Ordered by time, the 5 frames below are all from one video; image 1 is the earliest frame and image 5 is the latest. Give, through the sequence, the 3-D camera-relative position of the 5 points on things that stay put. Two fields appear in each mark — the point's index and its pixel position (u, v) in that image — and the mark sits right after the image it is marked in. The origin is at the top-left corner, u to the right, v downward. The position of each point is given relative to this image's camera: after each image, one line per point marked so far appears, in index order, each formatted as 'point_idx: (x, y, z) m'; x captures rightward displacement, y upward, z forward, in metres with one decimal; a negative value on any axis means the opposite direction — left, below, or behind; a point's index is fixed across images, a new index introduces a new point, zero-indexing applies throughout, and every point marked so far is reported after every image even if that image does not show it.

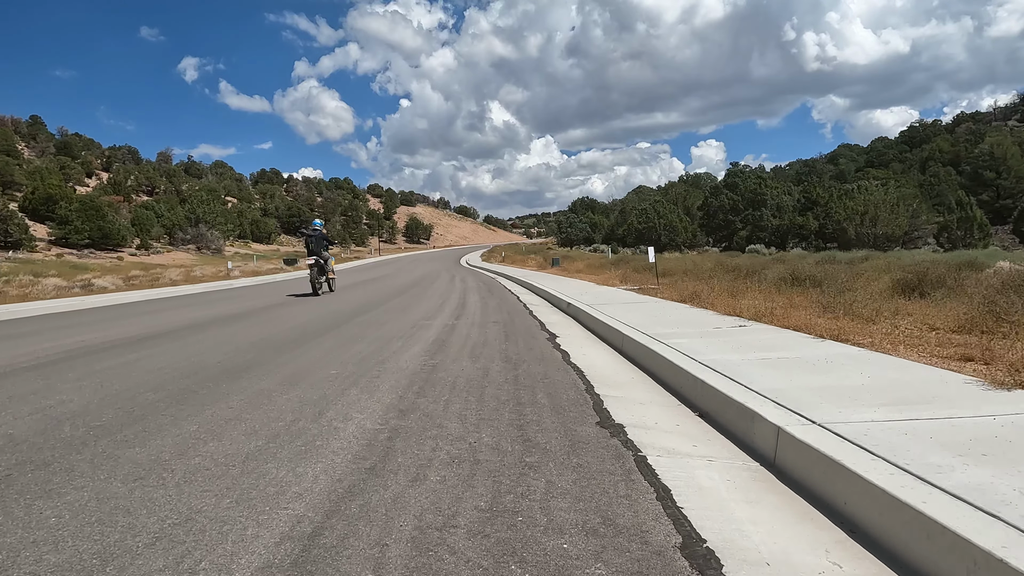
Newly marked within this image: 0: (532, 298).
0: (+0.6, -0.4, +19.4) m
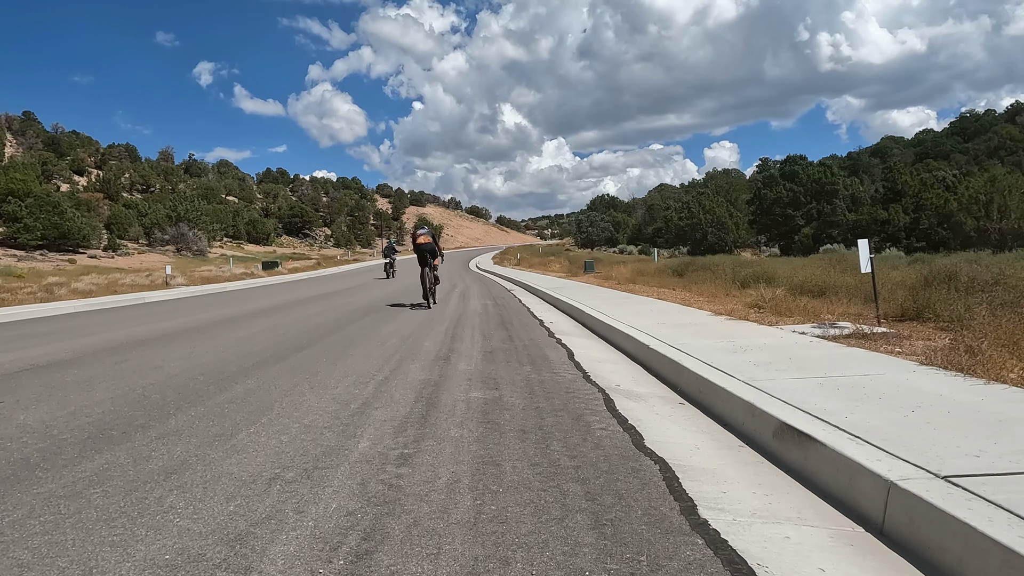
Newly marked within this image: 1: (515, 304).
0: (+1.1, -0.7, +13.9) m
1: (-0.1, -0.3, +18.2) m
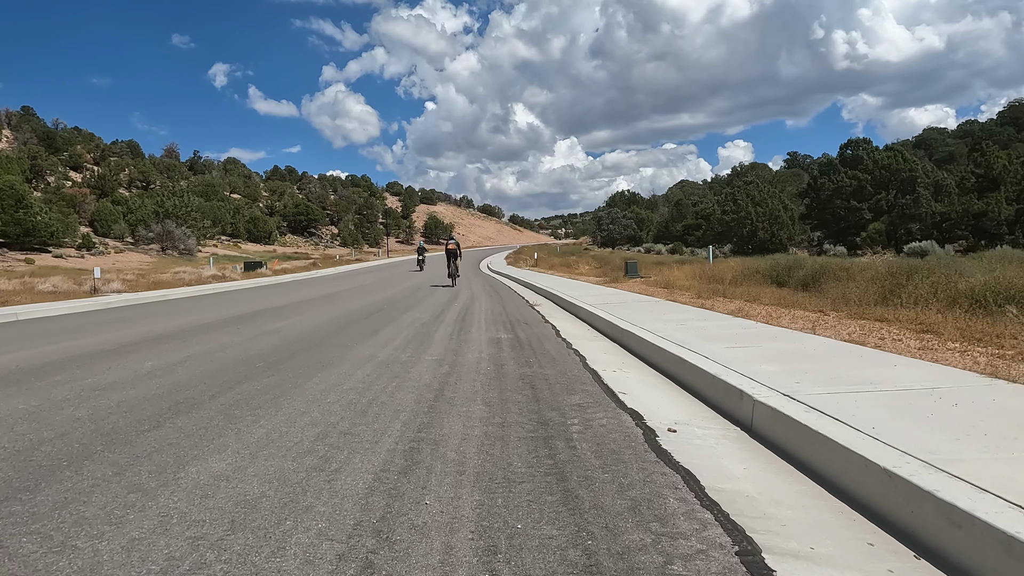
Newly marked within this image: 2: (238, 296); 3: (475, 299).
0: (+1.4, -0.9, +9.9) m
1: (+0.3, -0.5, +14.2) m
2: (-8.4, -0.3, +18.1) m
3: (-1.0, -0.3, +16.2) m
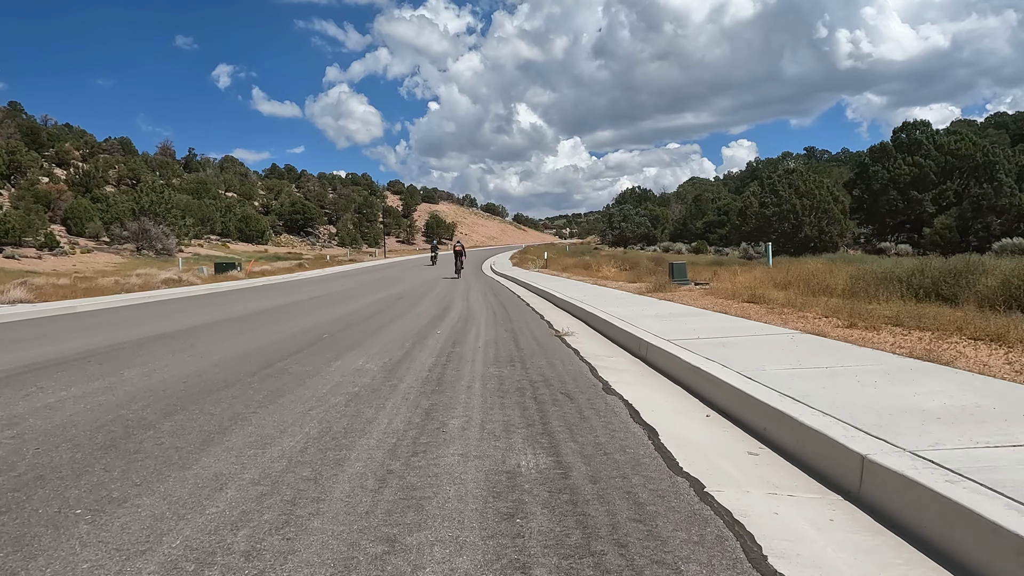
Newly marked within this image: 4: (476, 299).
0: (+1.6, -1.1, +6.6) m
1: (+0.5, -0.7, +10.9) m
2: (-8.2, -0.4, +14.9) m
3: (-0.8, -0.5, +12.9) m
4: (-0.8, -0.3, +13.4) m
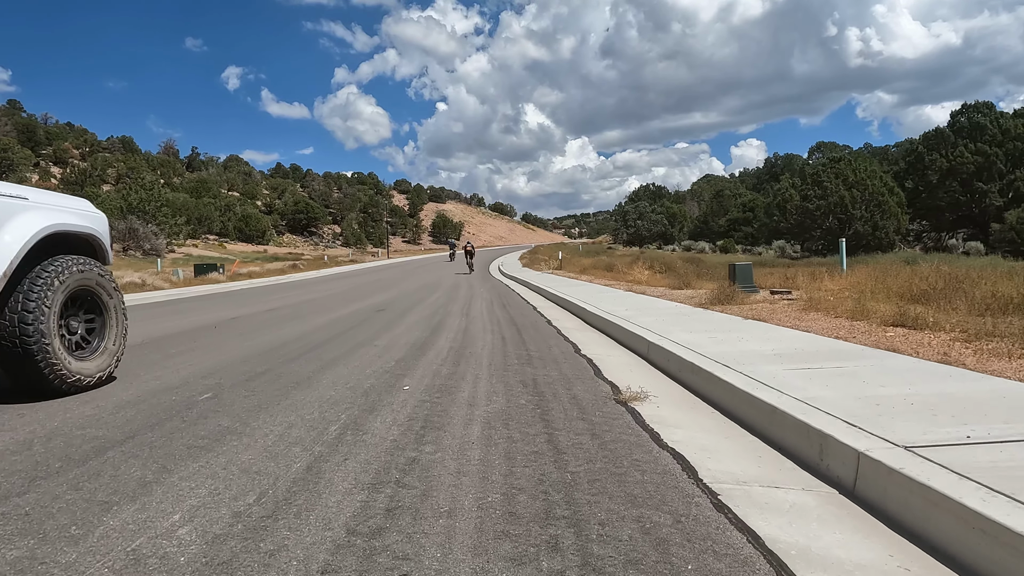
0: (+1.7, -1.2, +4.2) m
1: (+0.7, -0.8, +8.5) m
2: (-8.0, -0.6, +12.6) m
3: (-0.6, -0.6, +10.5) m
4: (-0.5, -0.5, +11.0) m
